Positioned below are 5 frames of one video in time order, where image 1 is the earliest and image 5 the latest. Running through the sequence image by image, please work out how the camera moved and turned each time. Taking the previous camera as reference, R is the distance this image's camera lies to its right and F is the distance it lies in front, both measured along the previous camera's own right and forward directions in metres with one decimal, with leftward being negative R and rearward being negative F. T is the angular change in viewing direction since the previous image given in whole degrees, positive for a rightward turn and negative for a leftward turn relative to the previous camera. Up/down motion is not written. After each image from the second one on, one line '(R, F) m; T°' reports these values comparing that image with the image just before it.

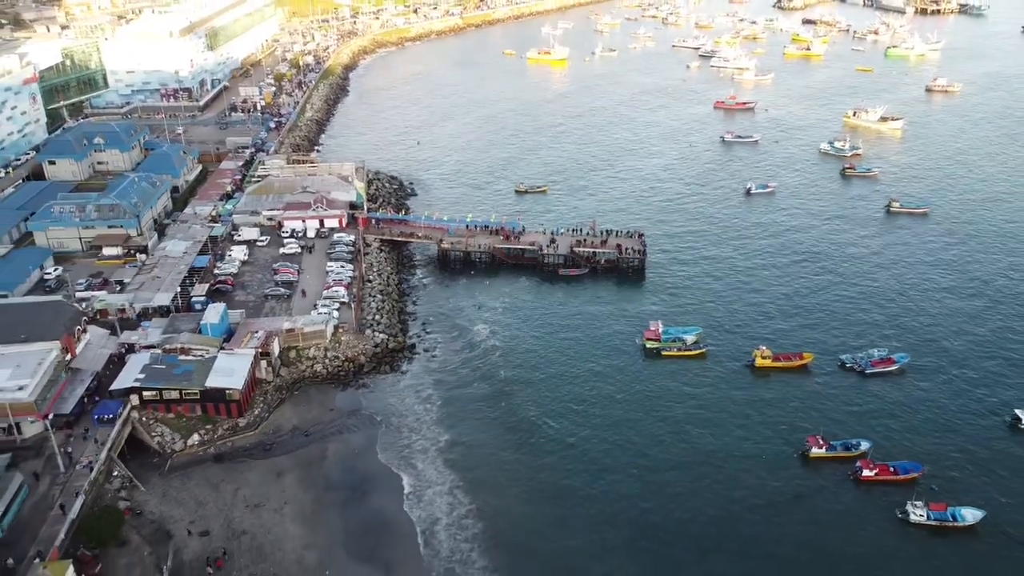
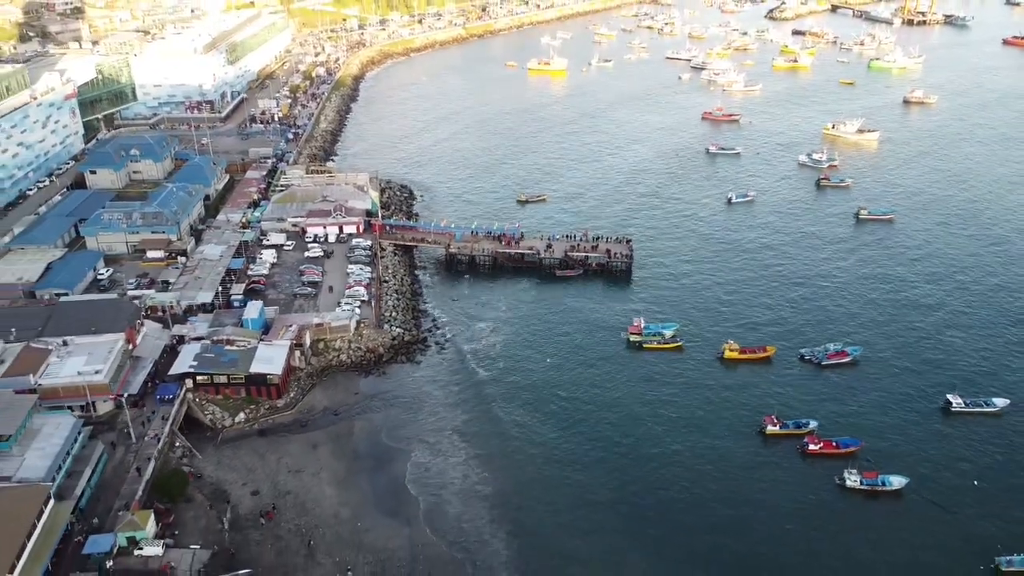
(0.0, -6.0) m; 0°
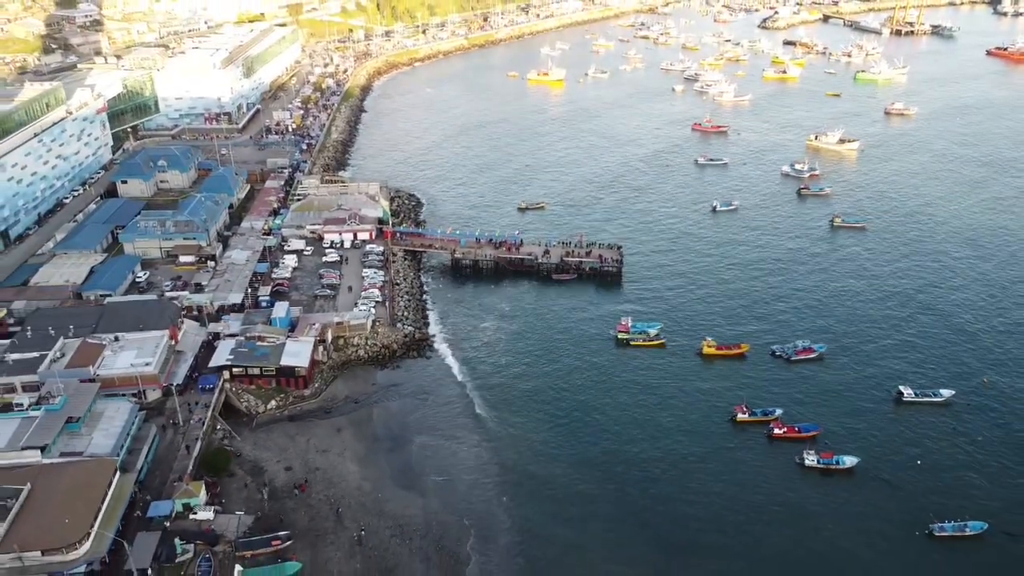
(0.0, -5.4) m; 0°
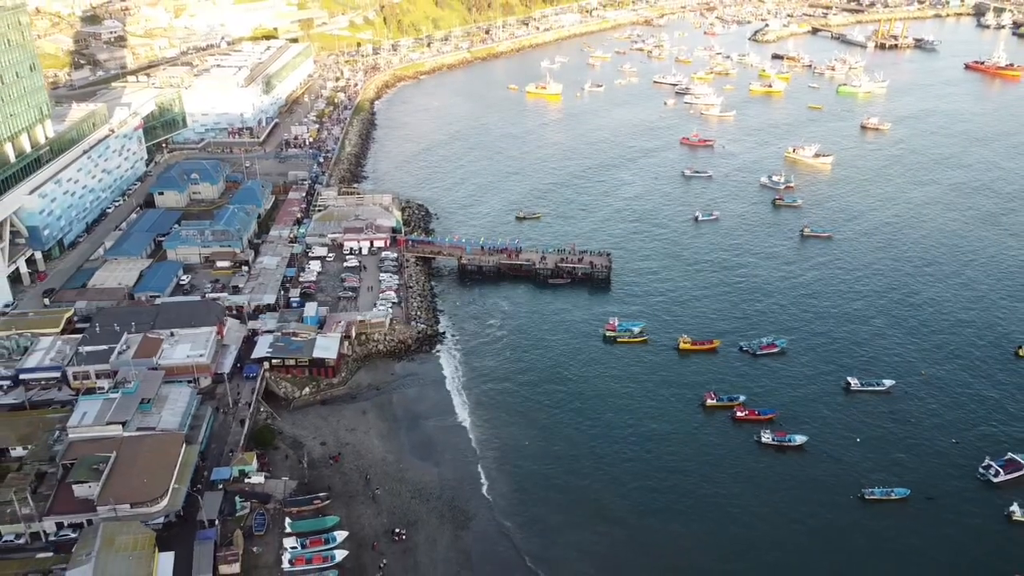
(-0.1, -7.6) m; 0°
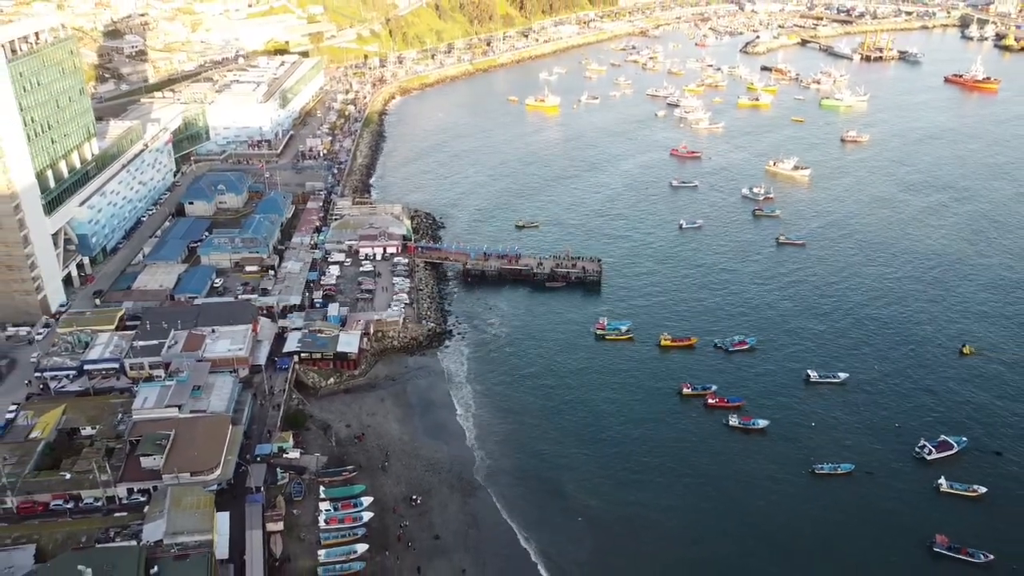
(-0.1, -7.5) m; 0°
